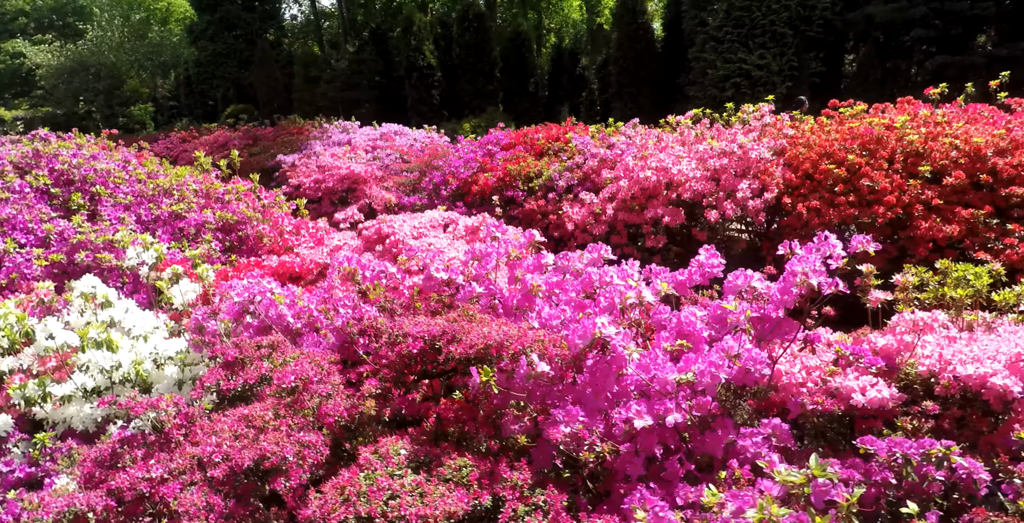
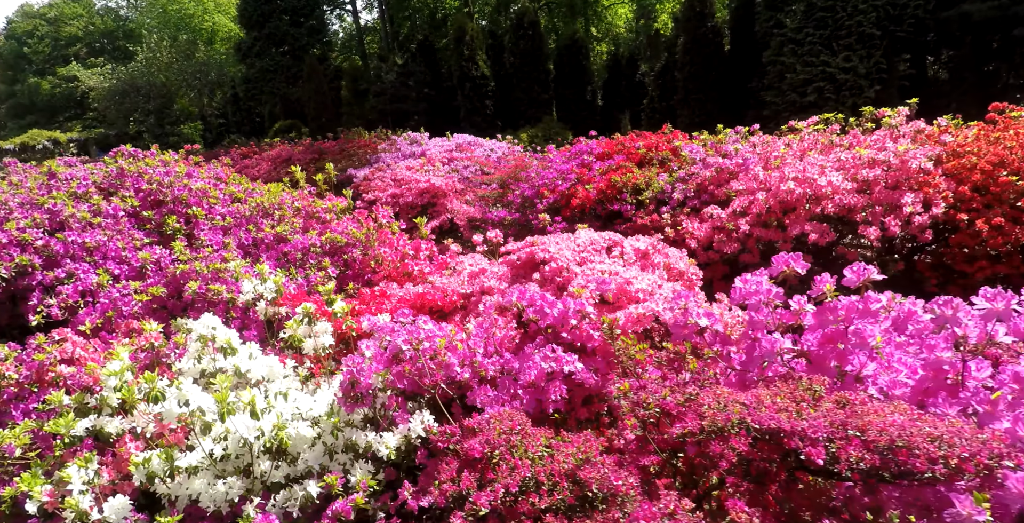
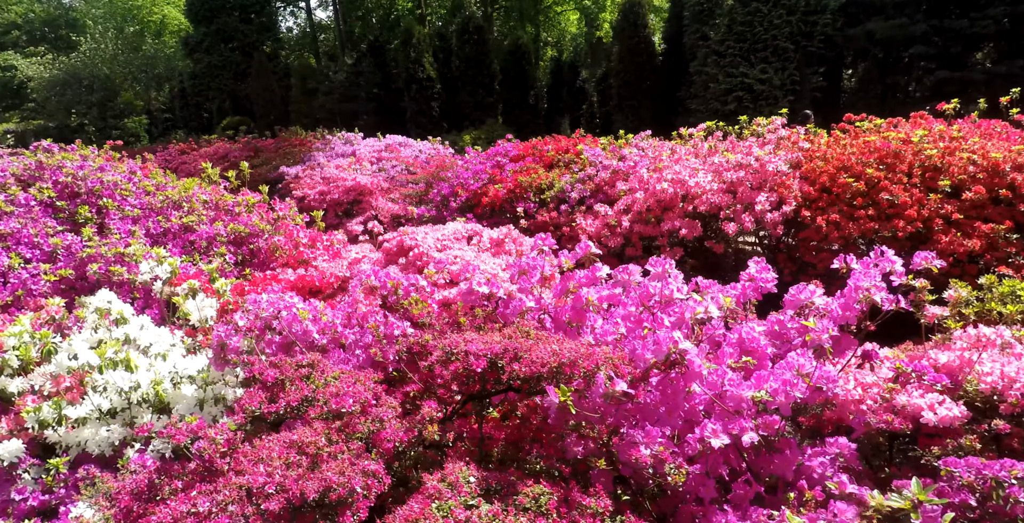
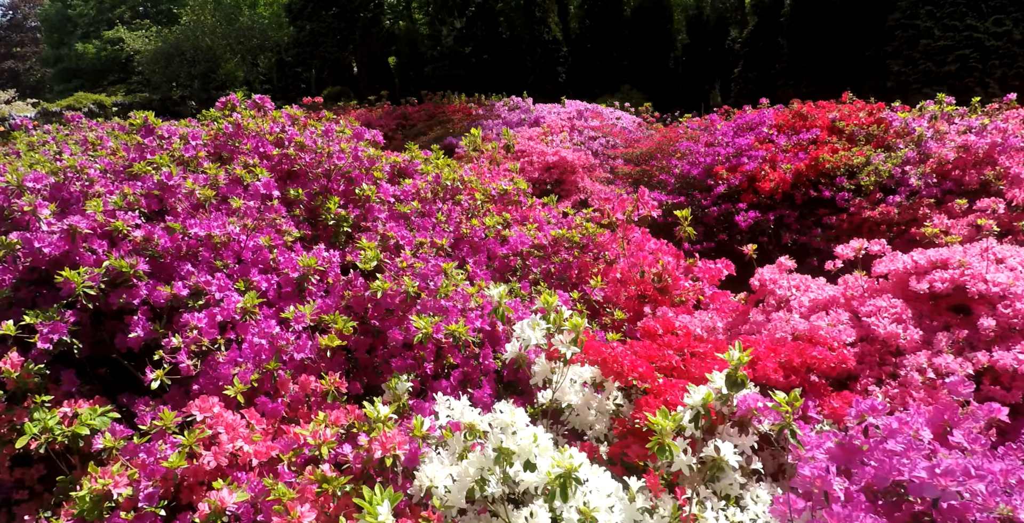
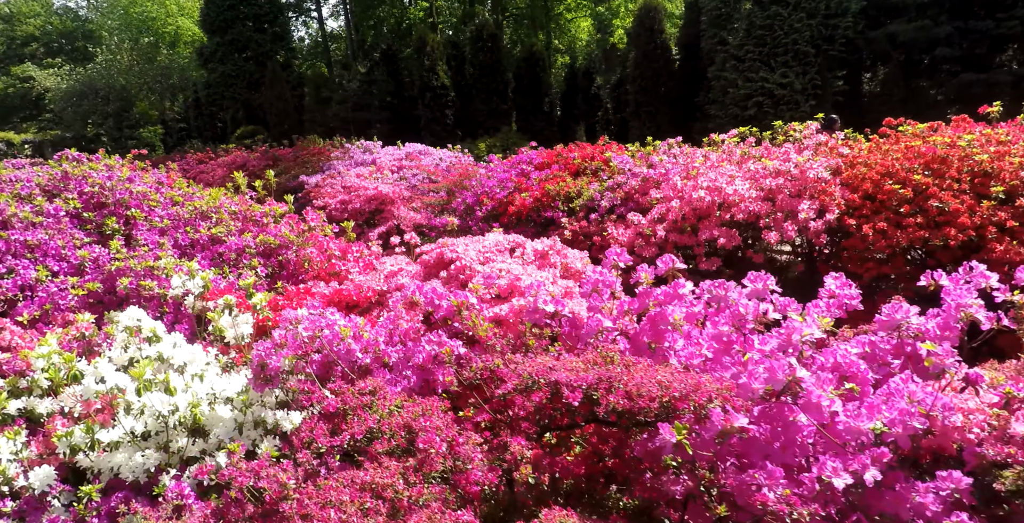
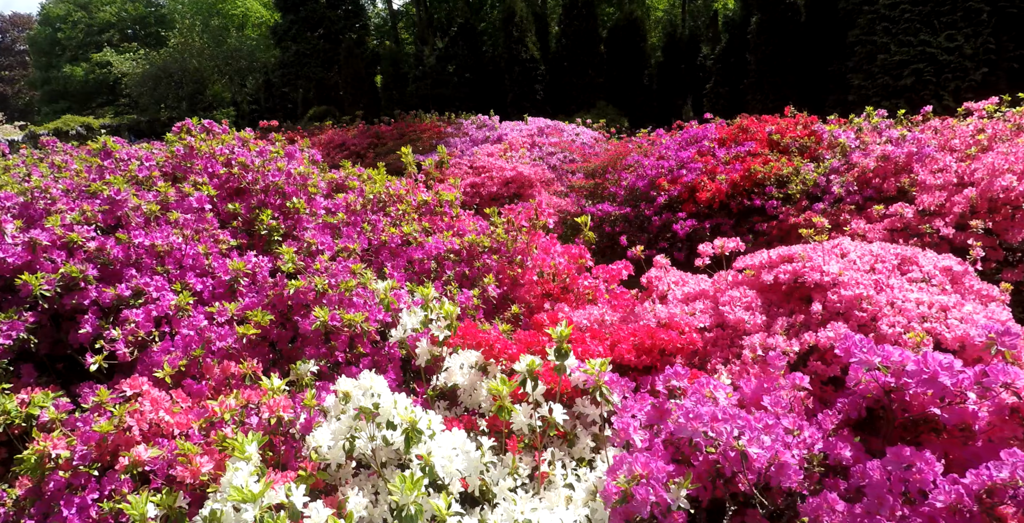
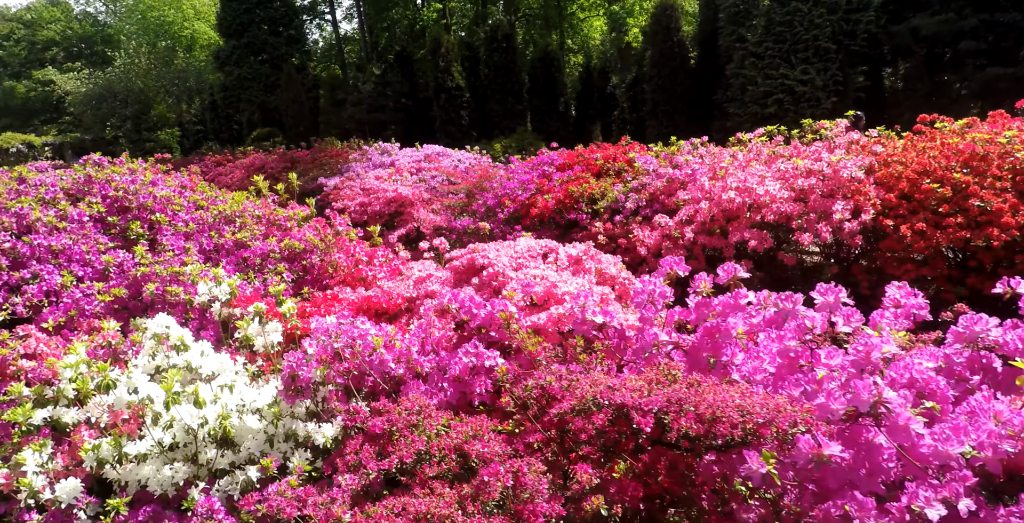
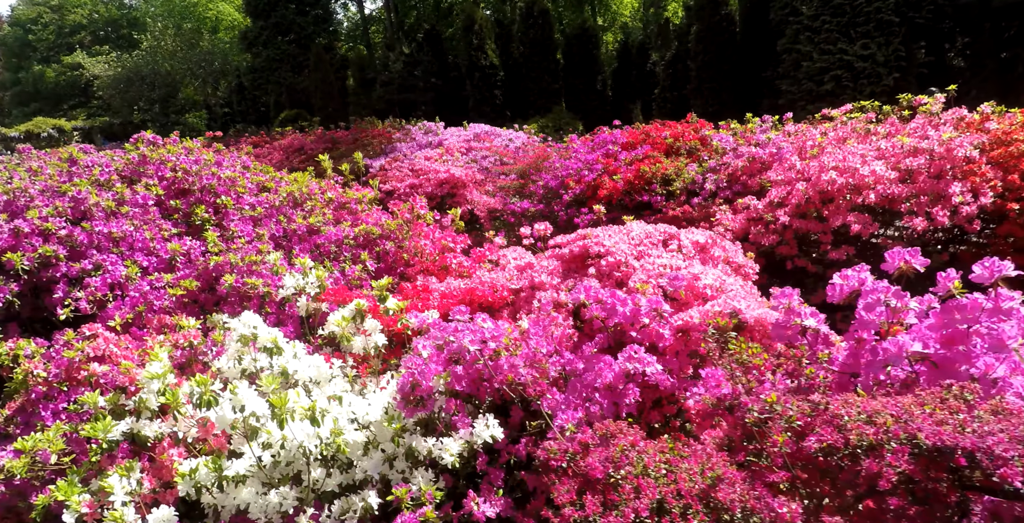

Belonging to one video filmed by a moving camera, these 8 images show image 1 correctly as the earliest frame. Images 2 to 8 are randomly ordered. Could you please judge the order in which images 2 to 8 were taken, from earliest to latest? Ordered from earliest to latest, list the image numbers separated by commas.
3, 5, 7, 2, 8, 6, 4
